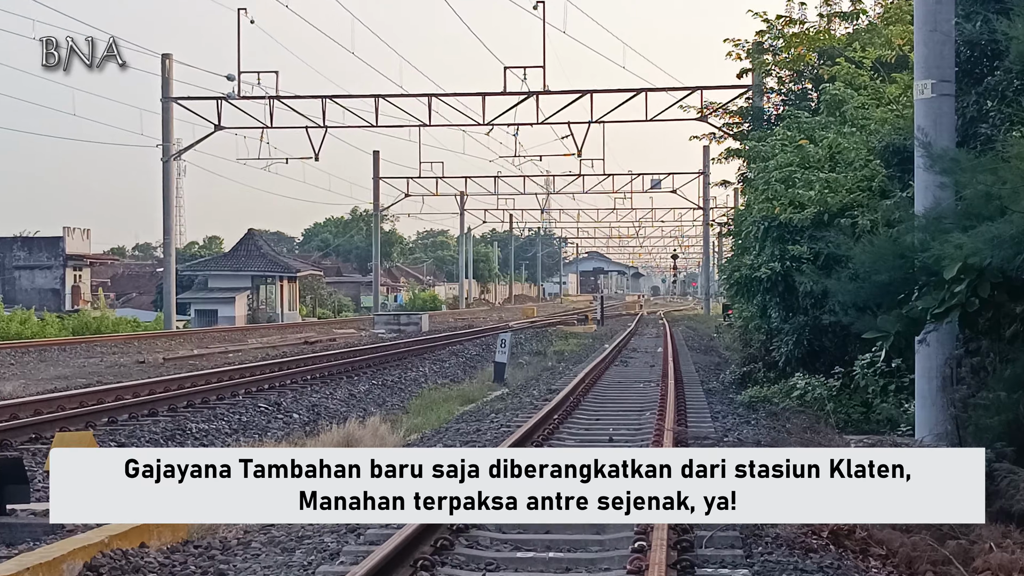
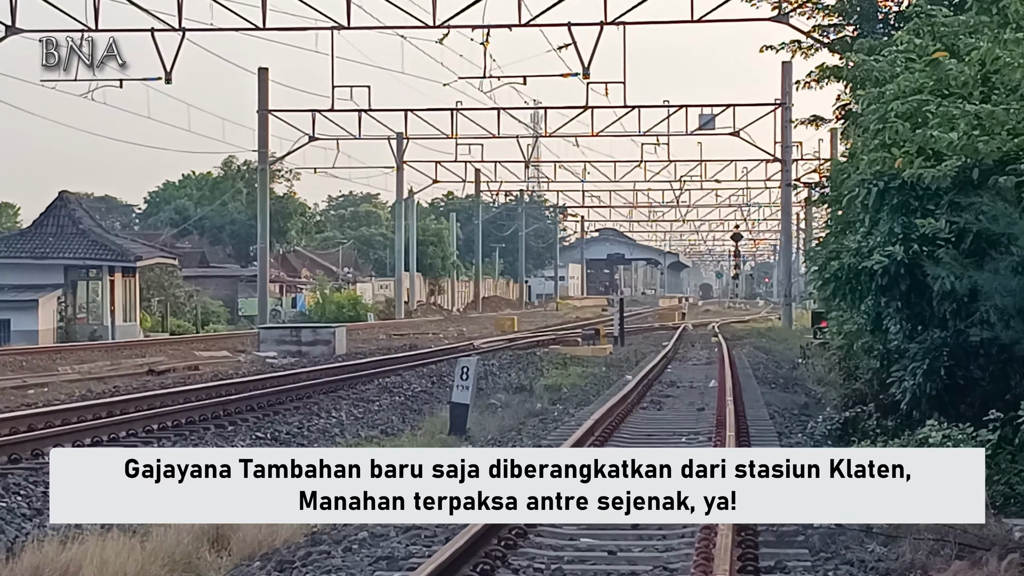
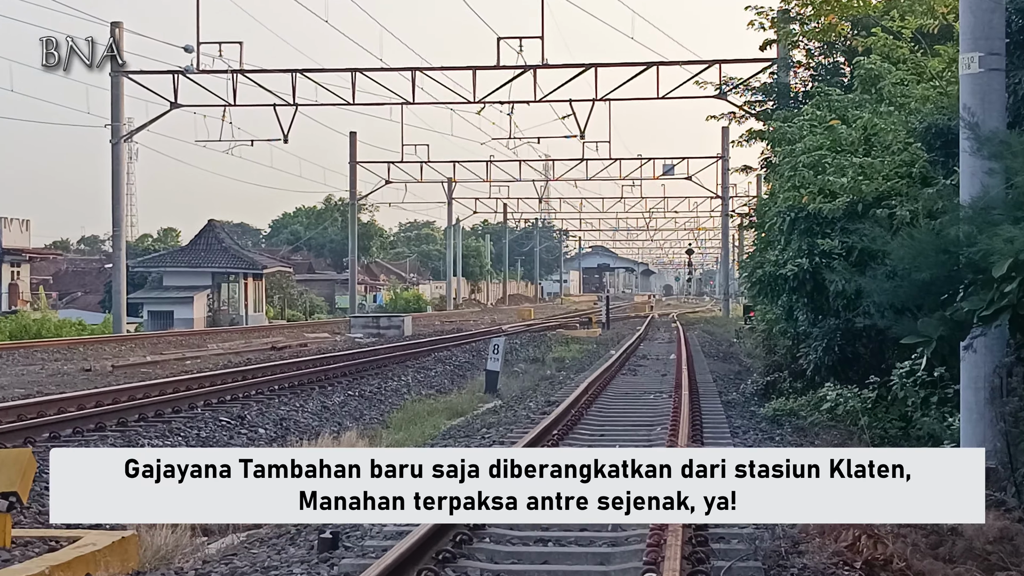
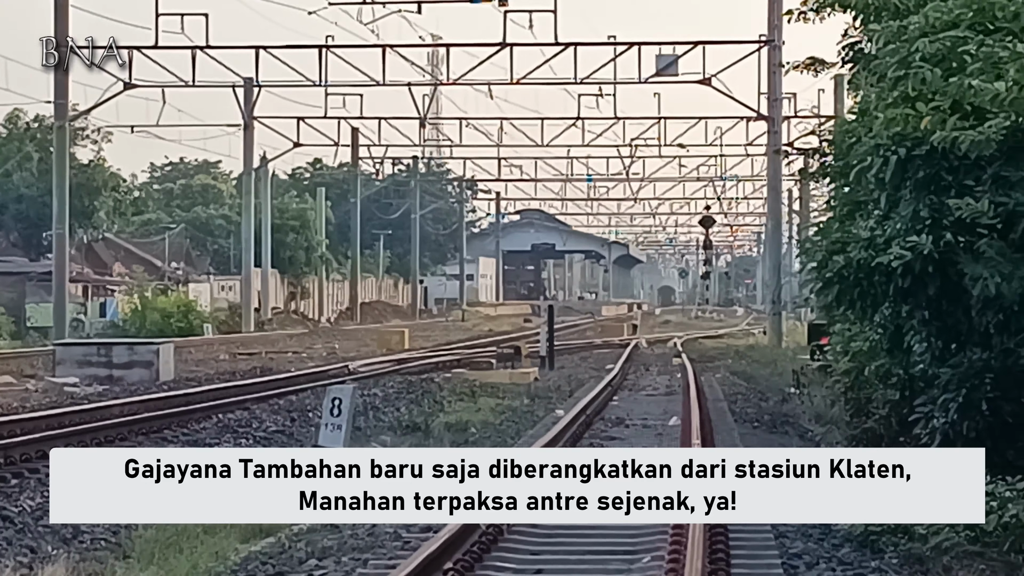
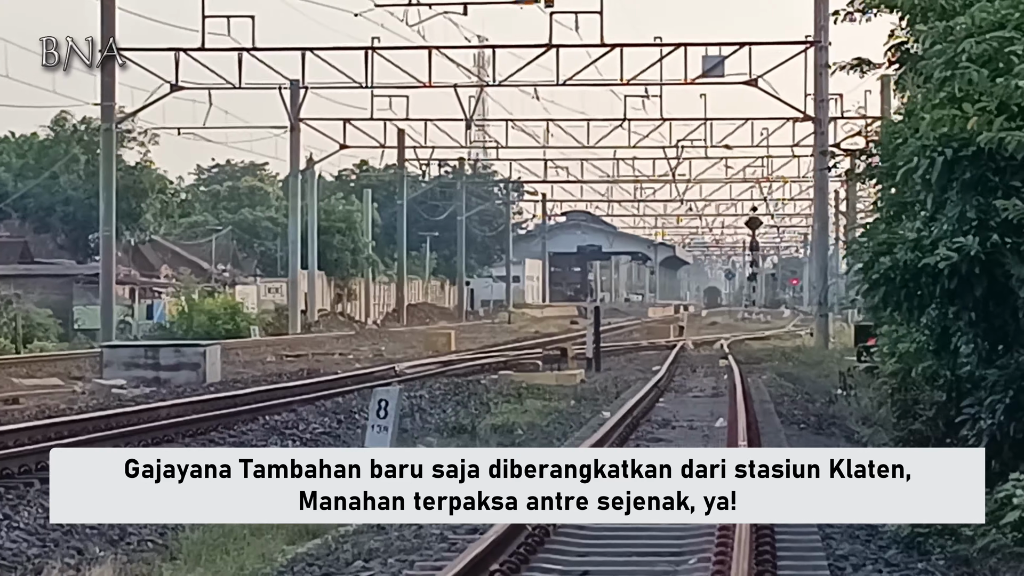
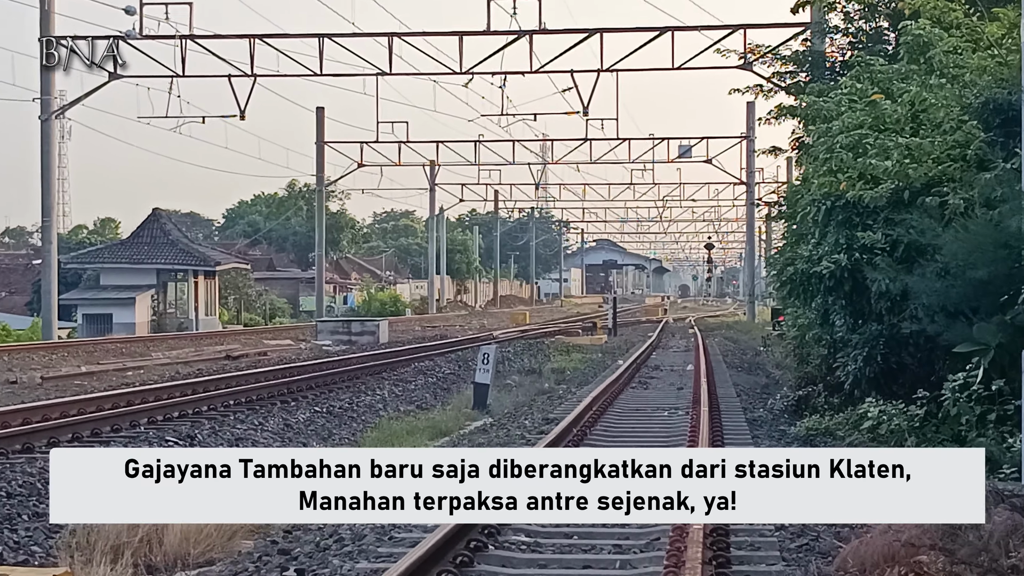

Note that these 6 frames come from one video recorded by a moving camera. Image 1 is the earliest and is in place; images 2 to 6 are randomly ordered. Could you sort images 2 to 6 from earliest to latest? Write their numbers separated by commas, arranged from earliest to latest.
3, 6, 2, 5, 4
